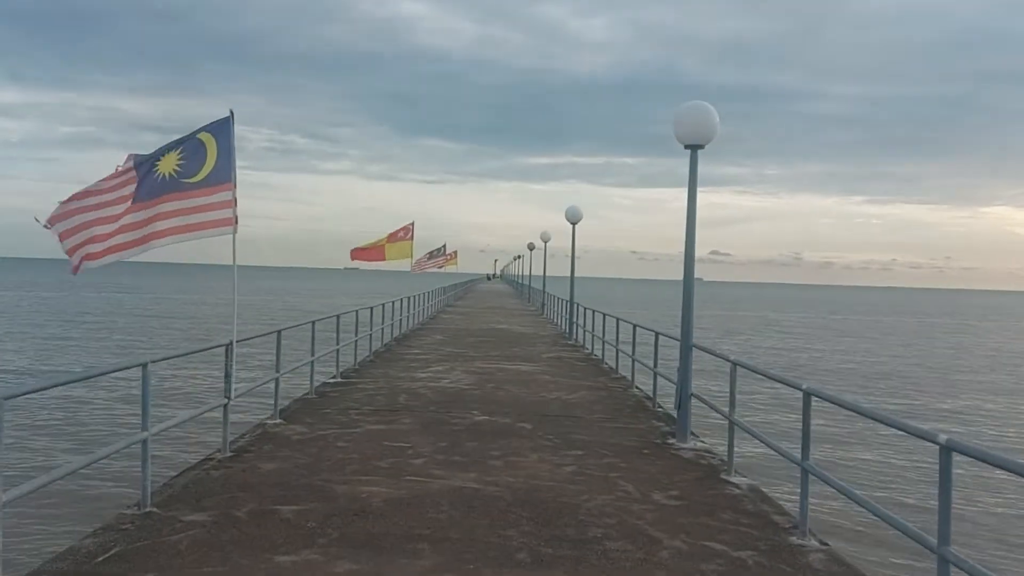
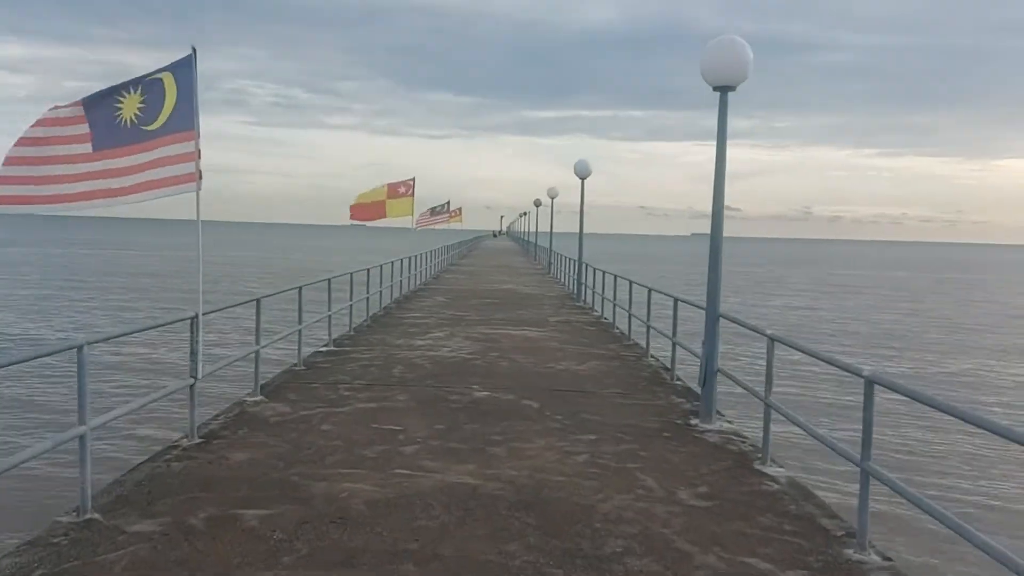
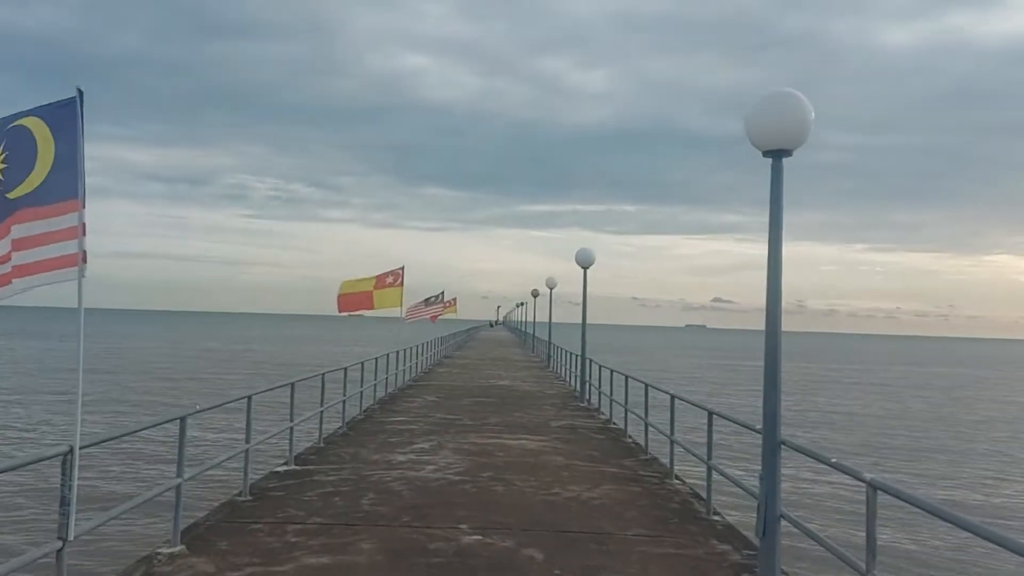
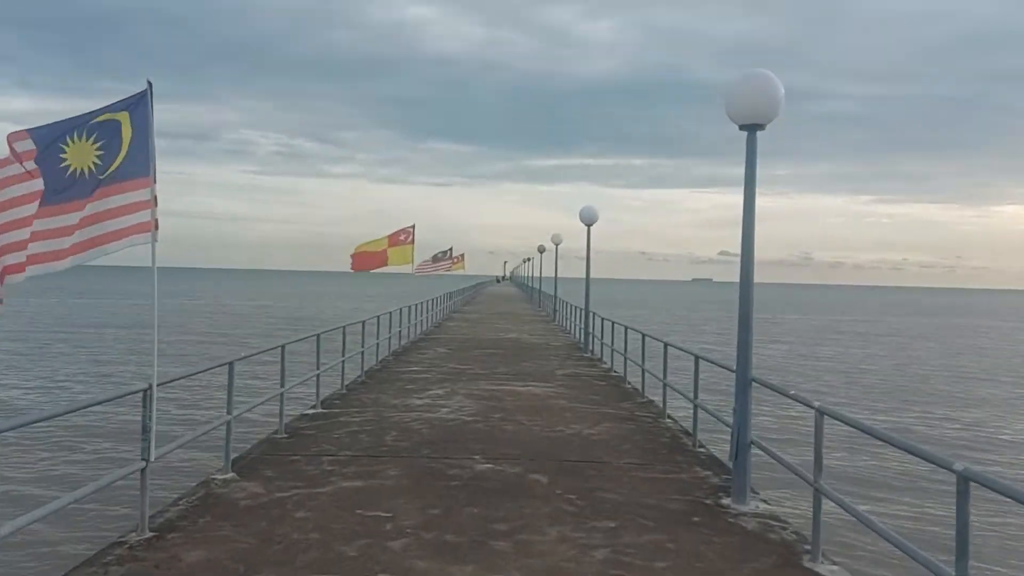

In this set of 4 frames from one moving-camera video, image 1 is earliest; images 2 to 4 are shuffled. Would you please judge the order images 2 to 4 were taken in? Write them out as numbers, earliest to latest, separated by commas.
2, 4, 3
